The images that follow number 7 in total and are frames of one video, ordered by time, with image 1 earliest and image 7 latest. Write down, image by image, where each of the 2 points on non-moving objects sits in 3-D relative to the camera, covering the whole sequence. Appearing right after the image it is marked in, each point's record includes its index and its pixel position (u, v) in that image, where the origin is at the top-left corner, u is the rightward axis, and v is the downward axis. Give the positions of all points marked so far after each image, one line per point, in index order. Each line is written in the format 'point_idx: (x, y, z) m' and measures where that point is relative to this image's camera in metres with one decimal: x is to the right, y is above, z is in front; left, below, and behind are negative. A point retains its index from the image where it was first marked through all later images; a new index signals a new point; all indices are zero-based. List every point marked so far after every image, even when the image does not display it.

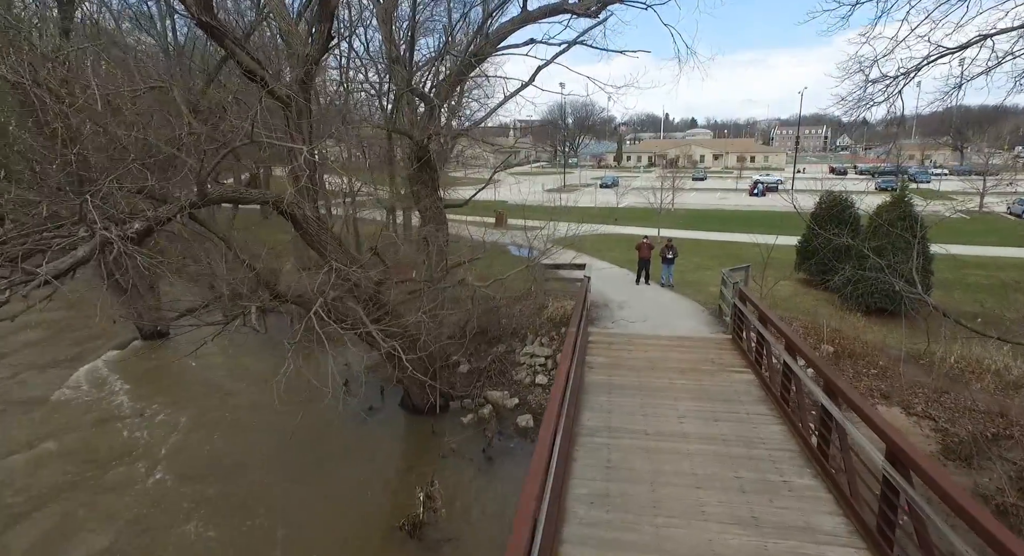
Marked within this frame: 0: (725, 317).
0: (+3.7, -0.7, +8.7) m
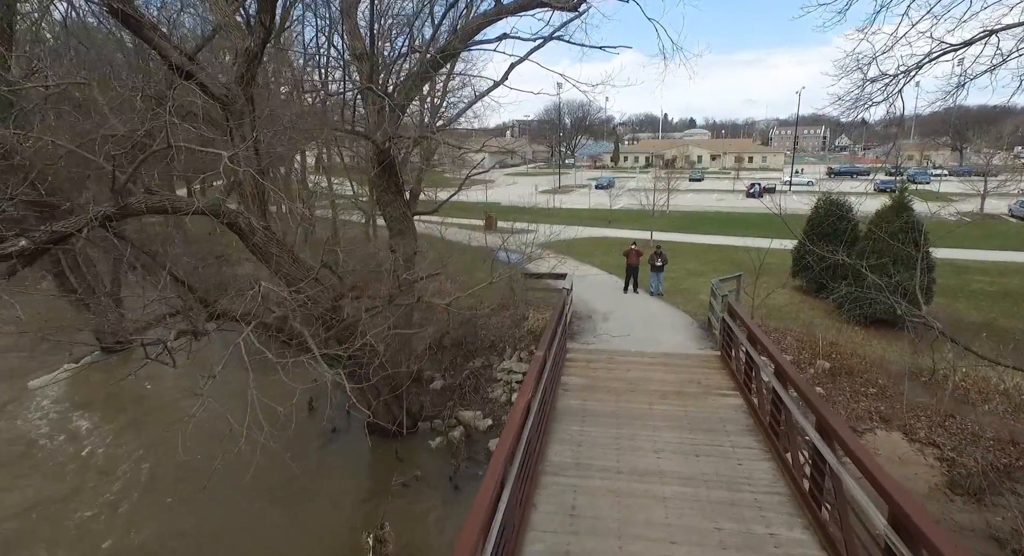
0: (+3.2, -0.9, +8.2) m
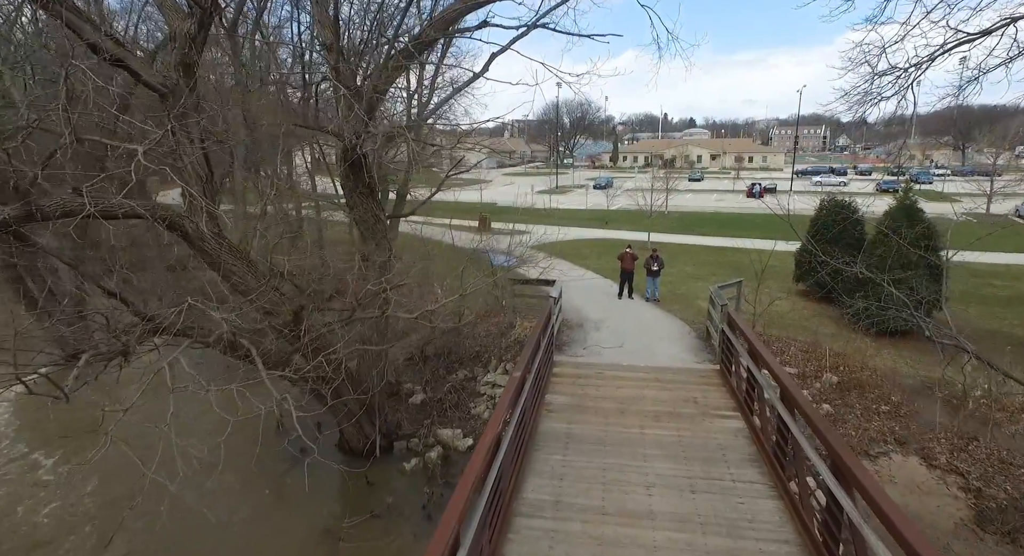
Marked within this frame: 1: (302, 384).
0: (+3.0, -1.0, +7.6) m
1: (-2.5, -1.2, +6.0) m
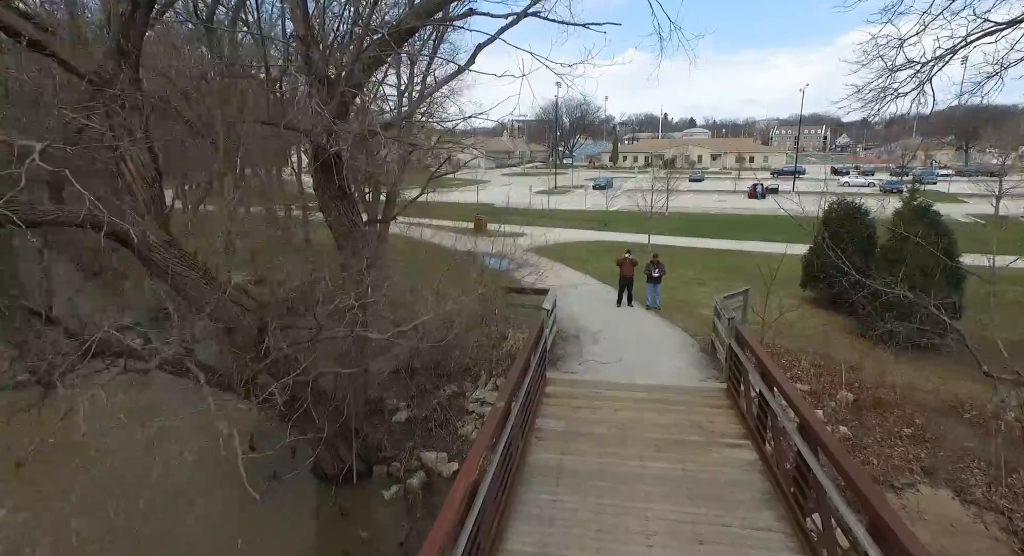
0: (+2.9, -1.1, +7.0) m
1: (-2.6, -1.4, +5.4) m
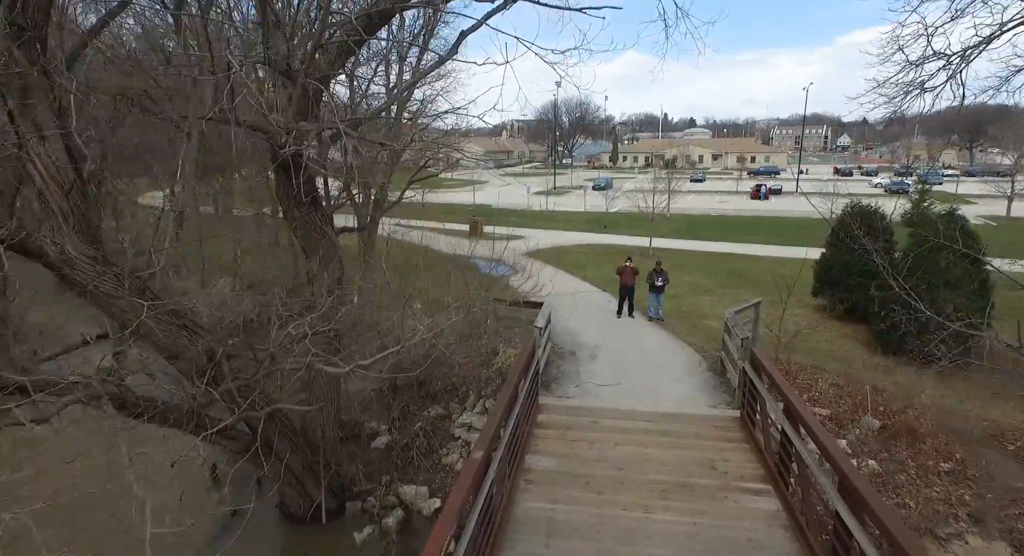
0: (+2.7, -1.3, +6.4) m
1: (-2.8, -1.5, +4.7) m
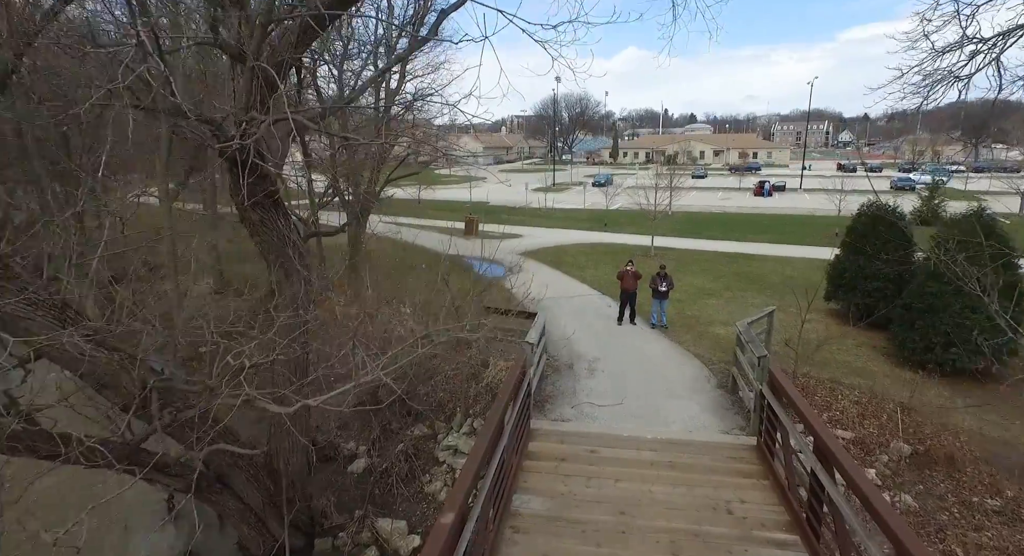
0: (+2.6, -1.4, +5.7) m
1: (-2.9, -1.6, +4.1) m
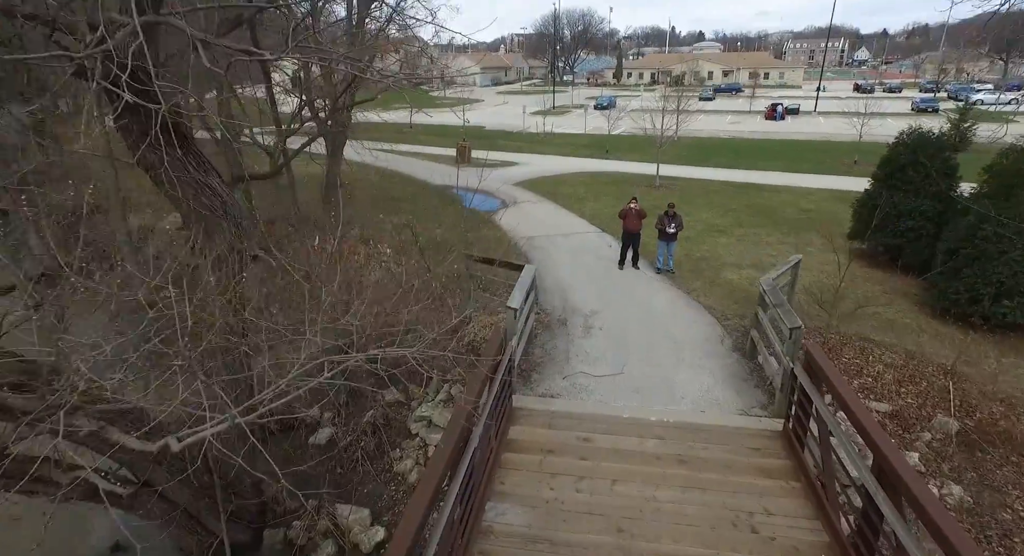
0: (+2.4, -0.9, +4.8) m
1: (-3.1, -1.4, +3.2) m
